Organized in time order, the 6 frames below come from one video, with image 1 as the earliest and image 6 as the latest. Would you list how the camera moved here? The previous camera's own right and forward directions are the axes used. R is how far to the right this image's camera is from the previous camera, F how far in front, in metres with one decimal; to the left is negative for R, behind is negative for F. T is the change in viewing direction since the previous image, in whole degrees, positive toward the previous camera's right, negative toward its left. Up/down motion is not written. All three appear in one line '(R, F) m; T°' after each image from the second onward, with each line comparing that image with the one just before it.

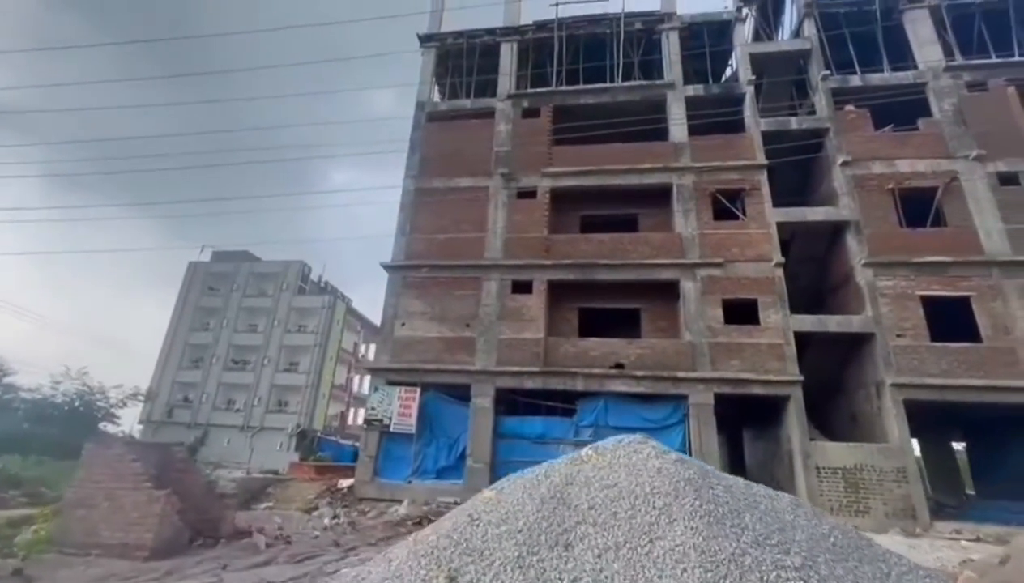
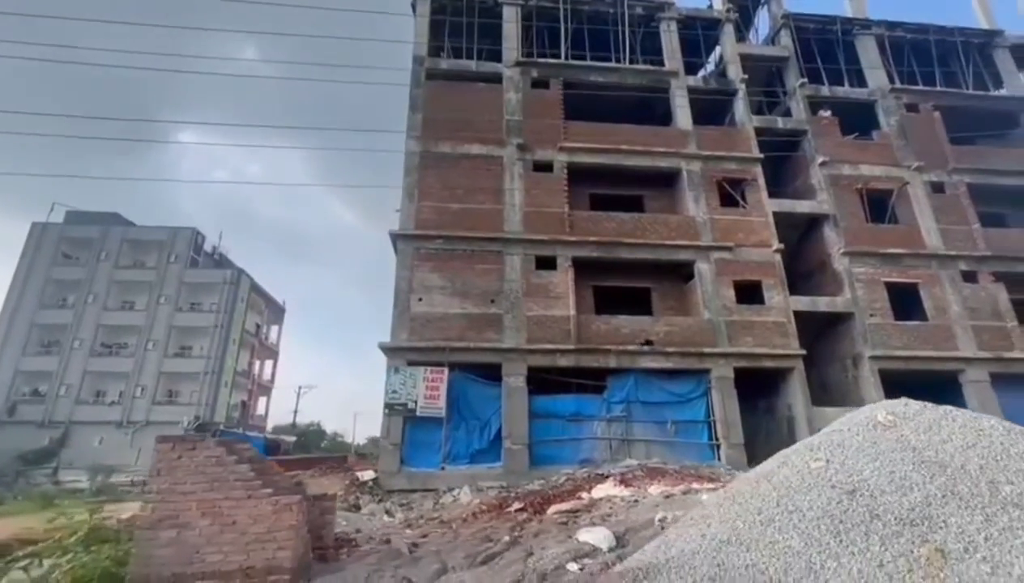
(-4.9, +1.3) m; +16°
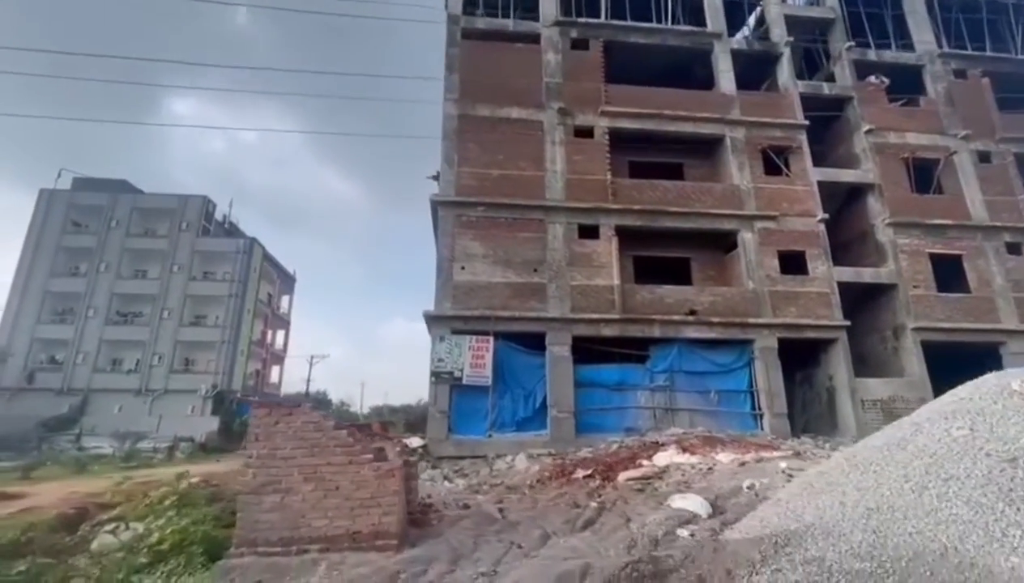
(-1.4, +0.2) m; +1°
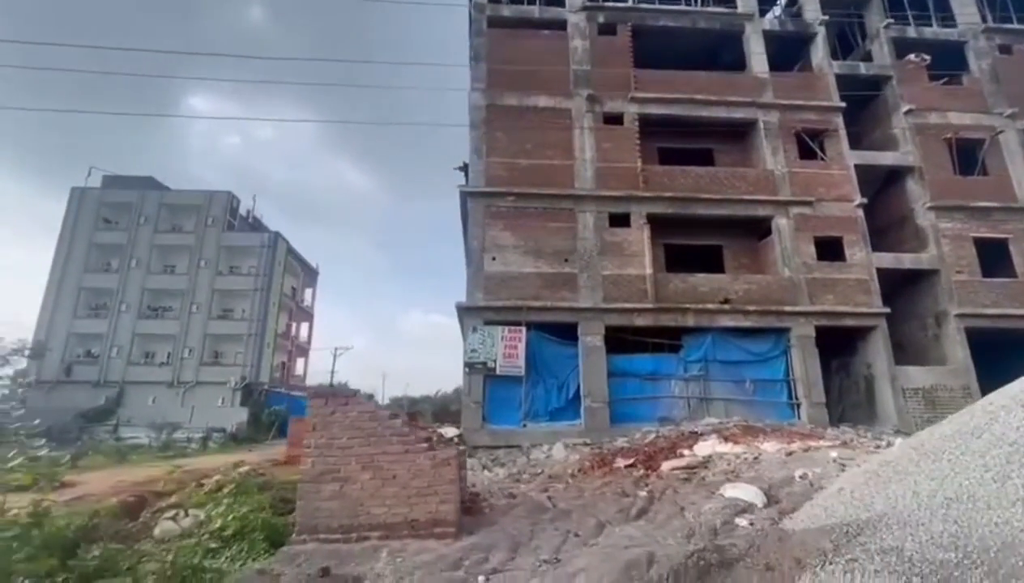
(-0.4, 0.0) m; -2°
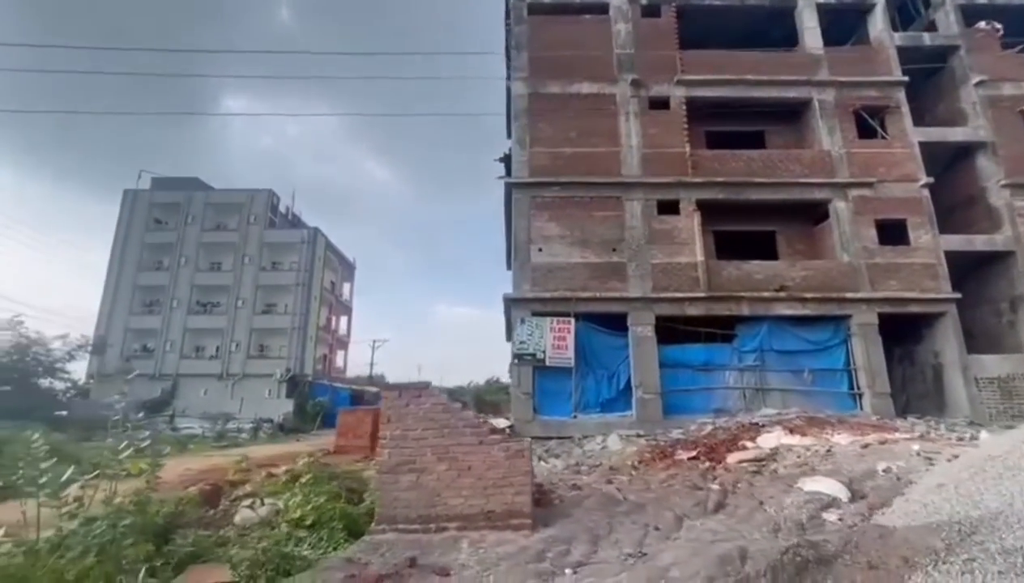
(-0.5, +0.1) m; -3°
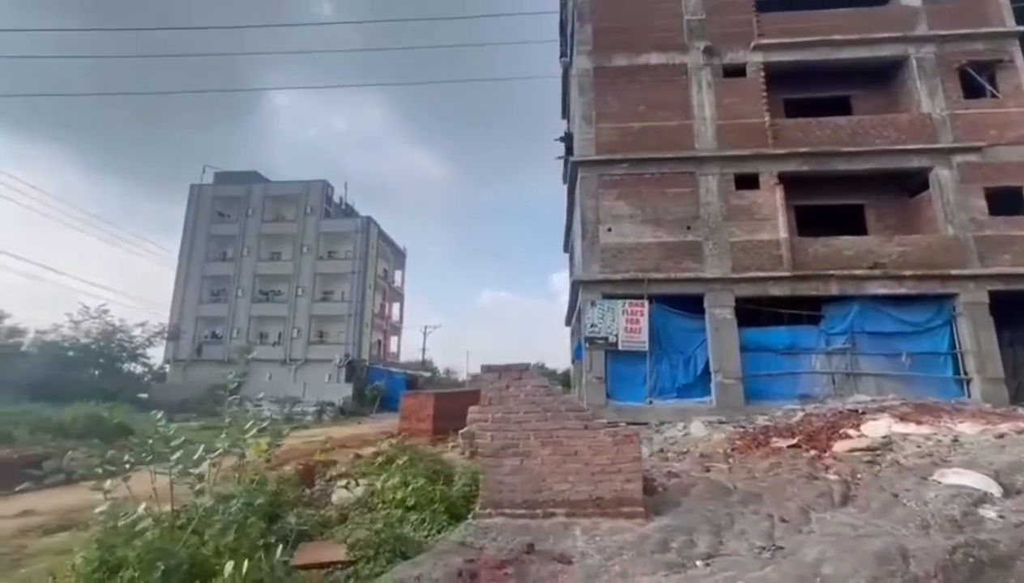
(-0.7, +0.4) m; -4°
